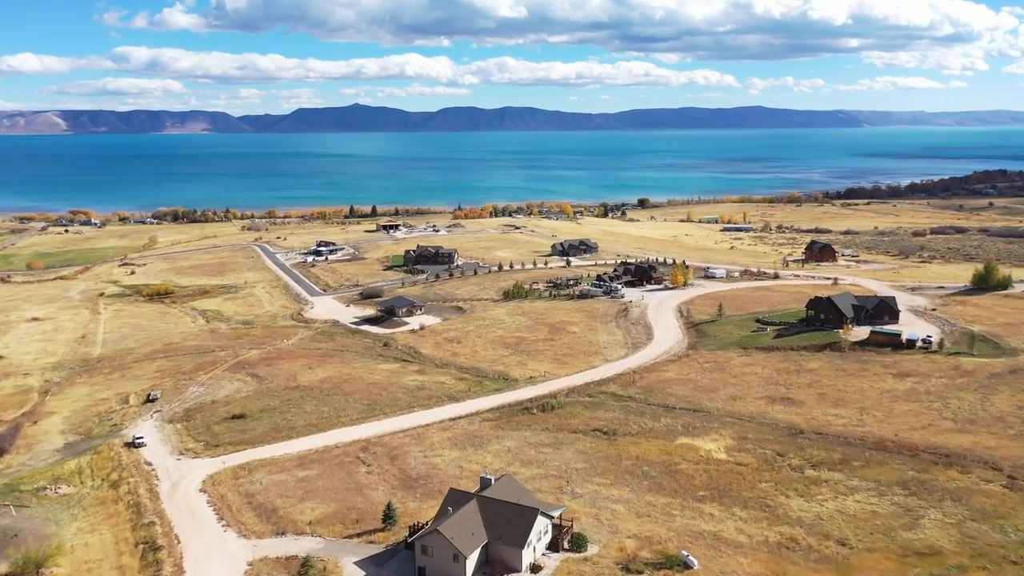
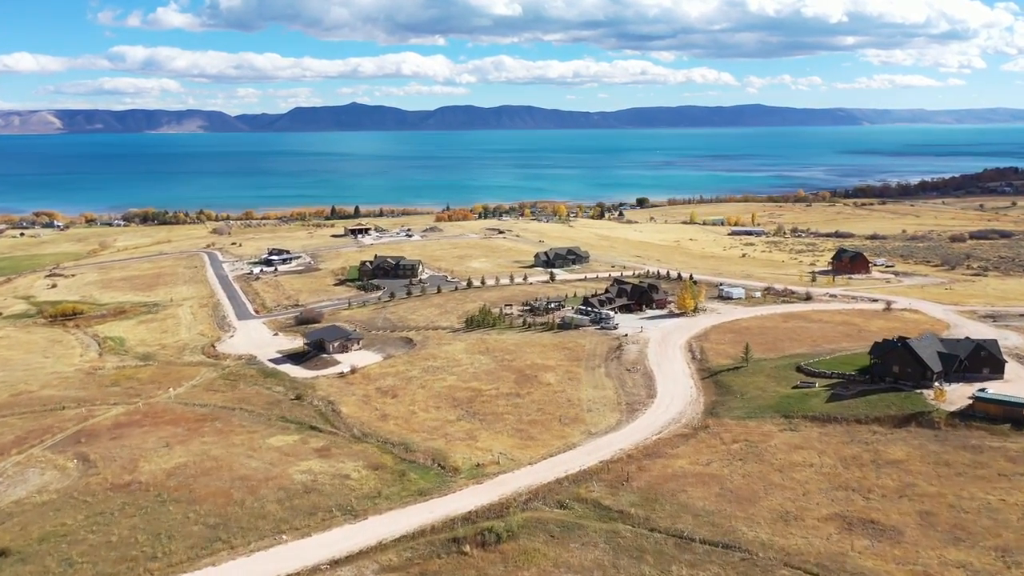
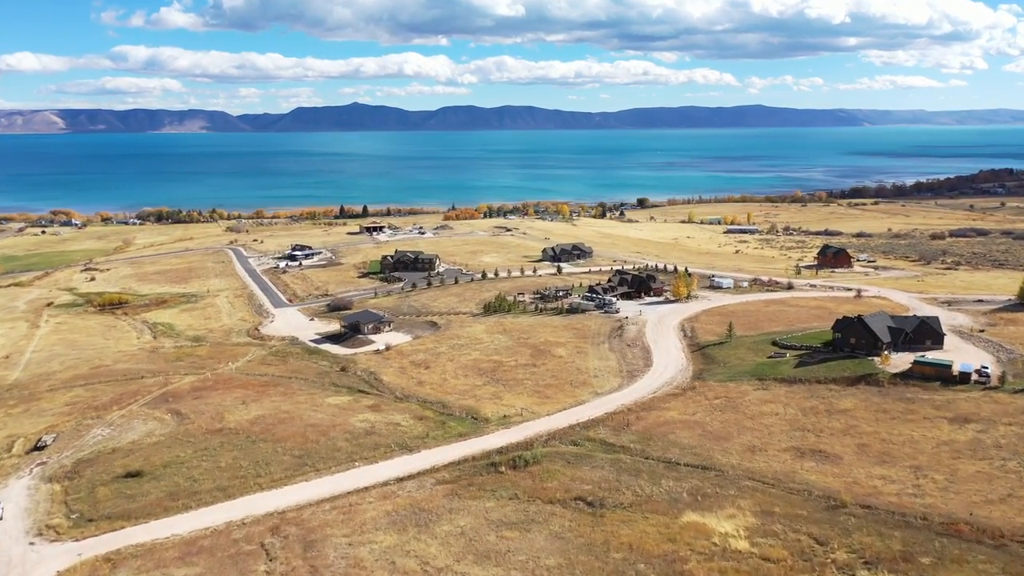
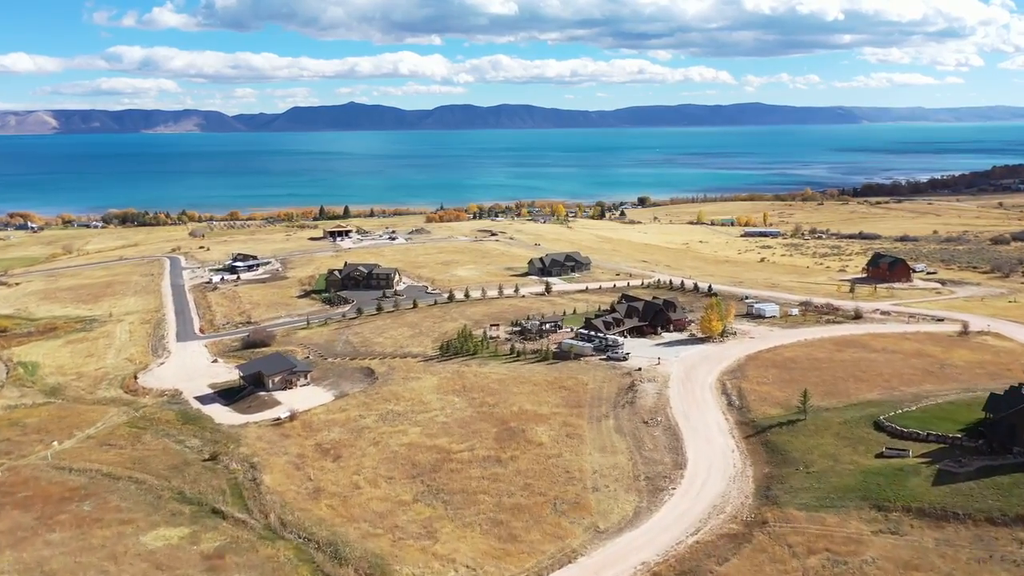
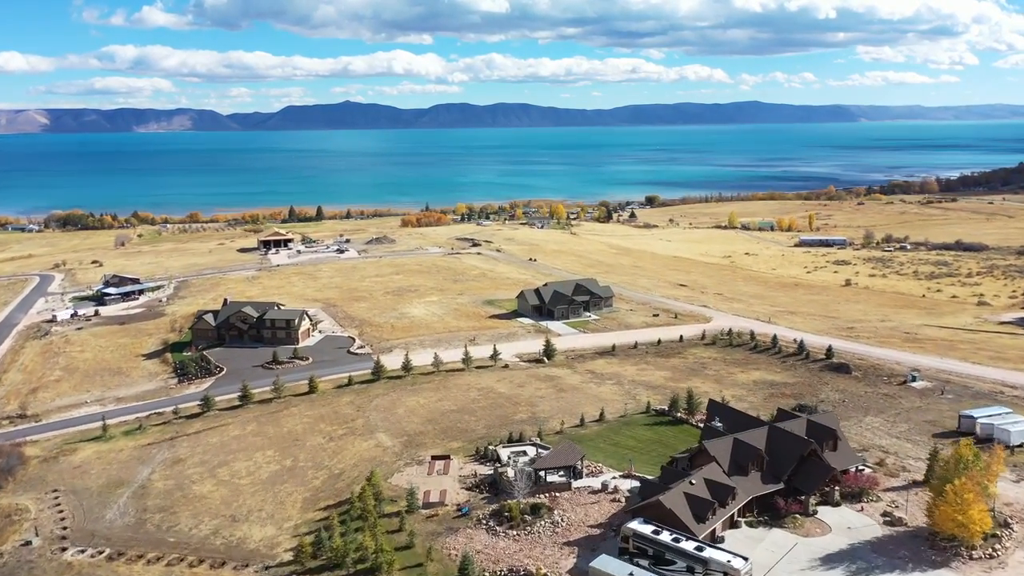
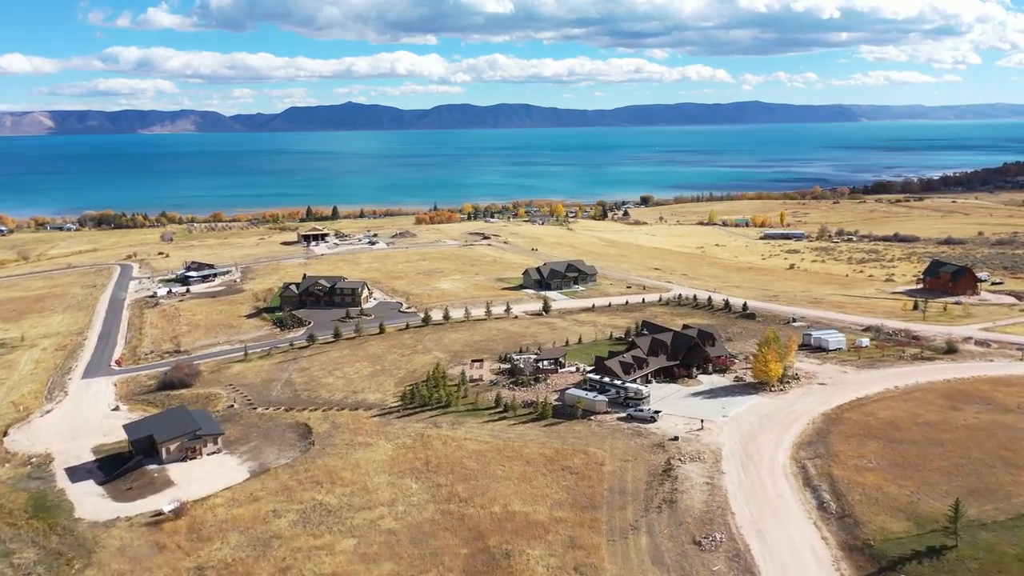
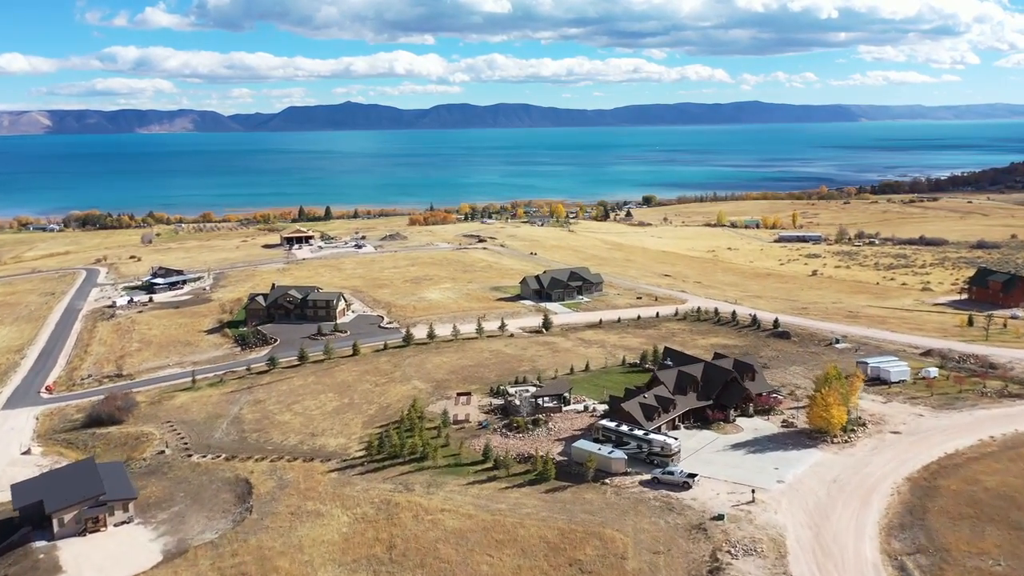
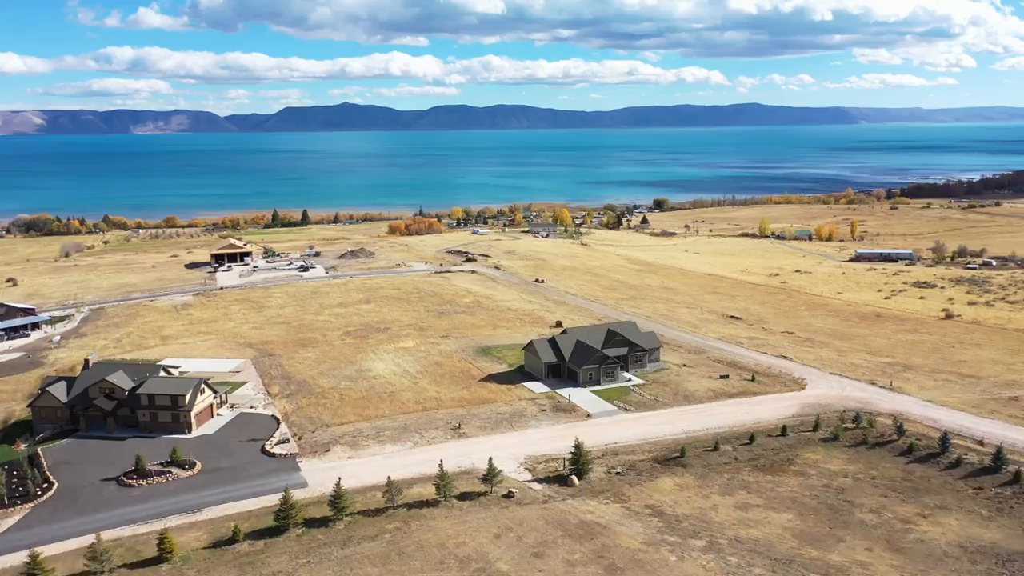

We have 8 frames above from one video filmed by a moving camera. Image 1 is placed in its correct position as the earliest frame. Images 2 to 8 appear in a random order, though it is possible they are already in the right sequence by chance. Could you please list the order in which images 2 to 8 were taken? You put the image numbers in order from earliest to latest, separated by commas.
3, 2, 4, 6, 7, 5, 8
